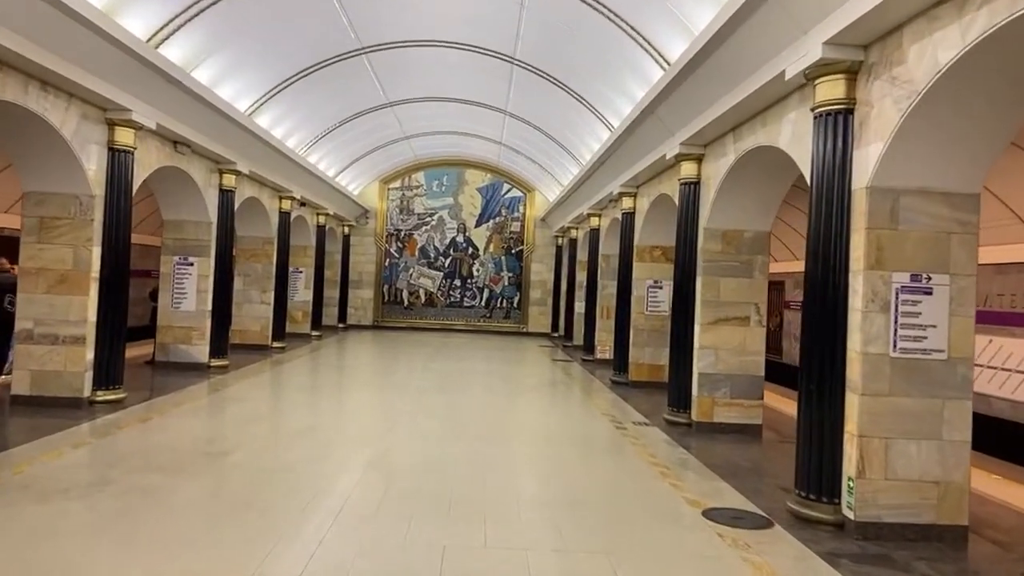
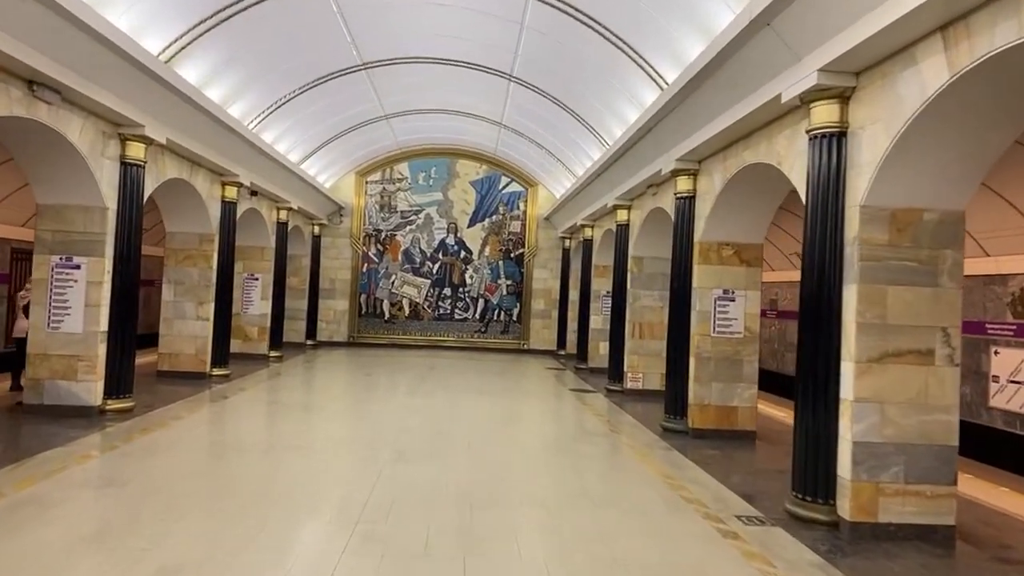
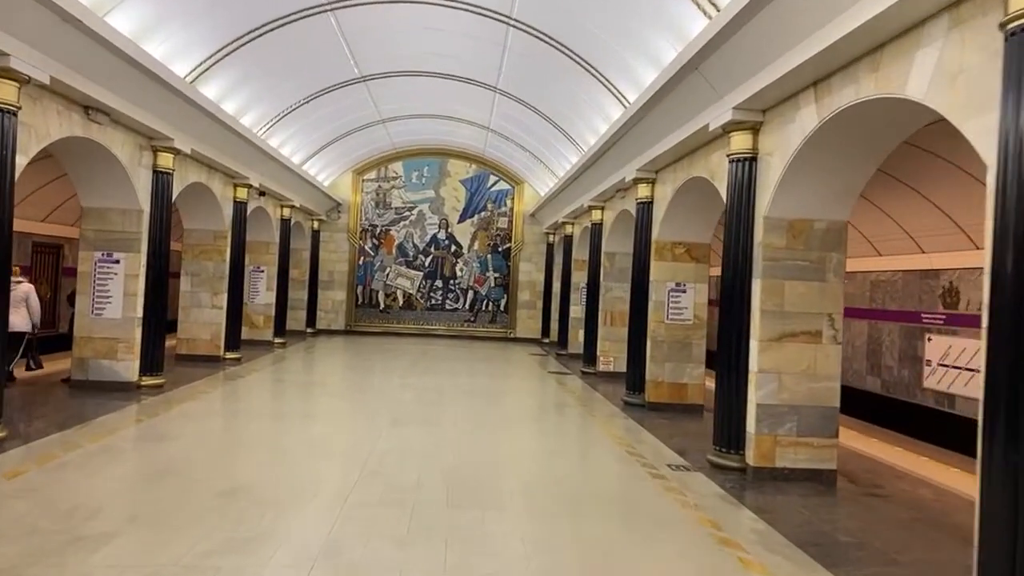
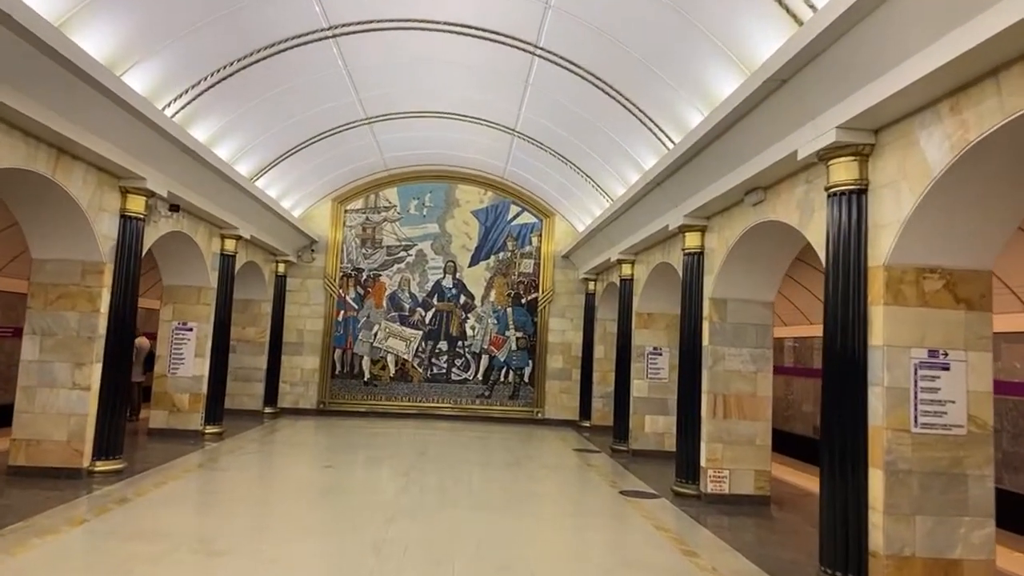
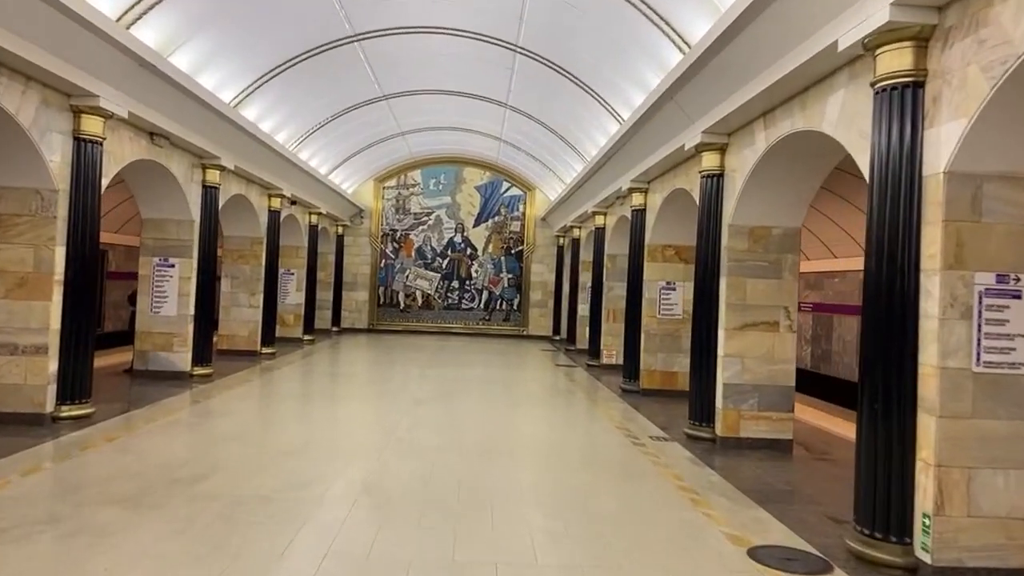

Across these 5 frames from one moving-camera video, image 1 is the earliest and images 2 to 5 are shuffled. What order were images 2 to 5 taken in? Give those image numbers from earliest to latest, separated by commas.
5, 3, 2, 4
